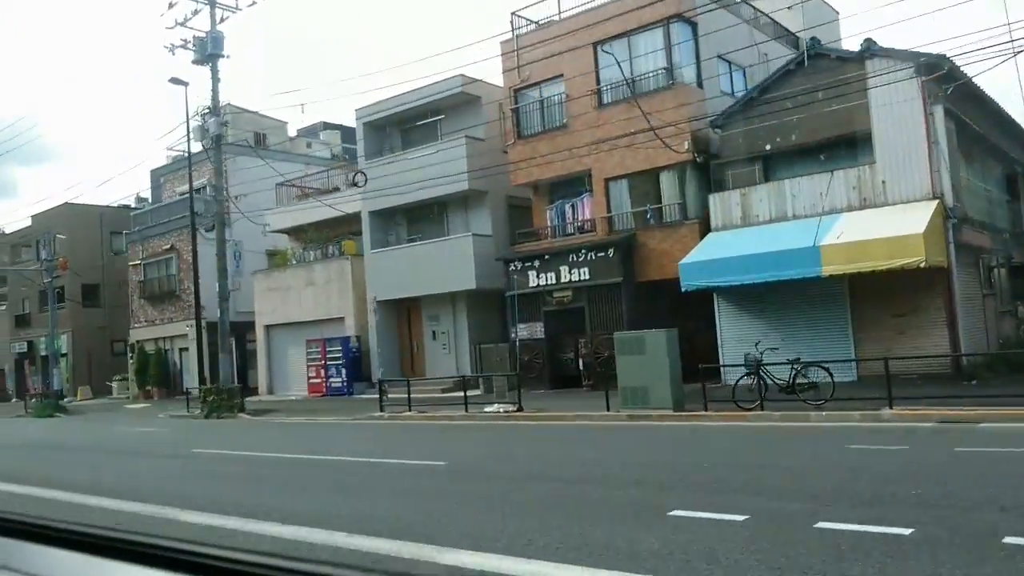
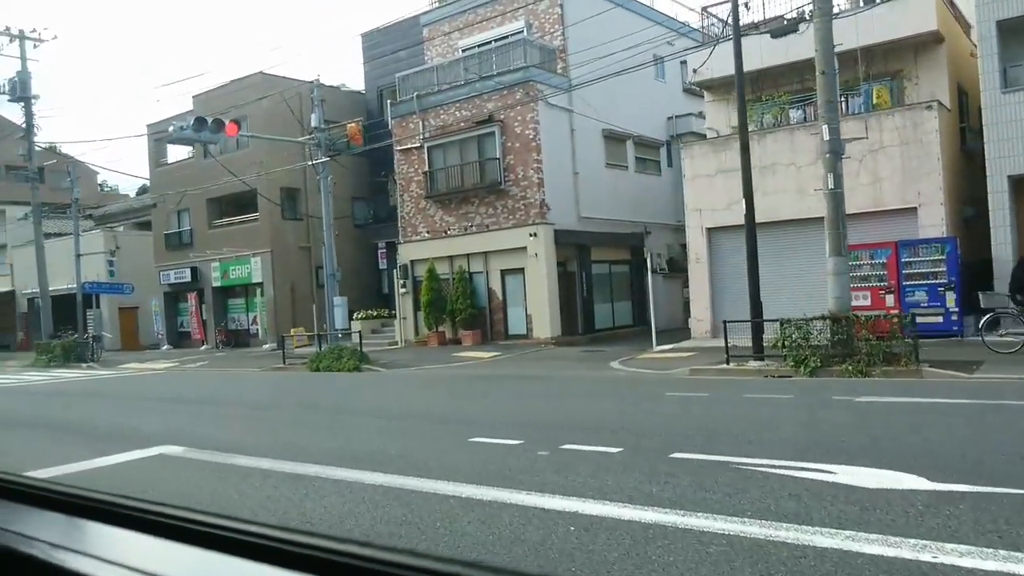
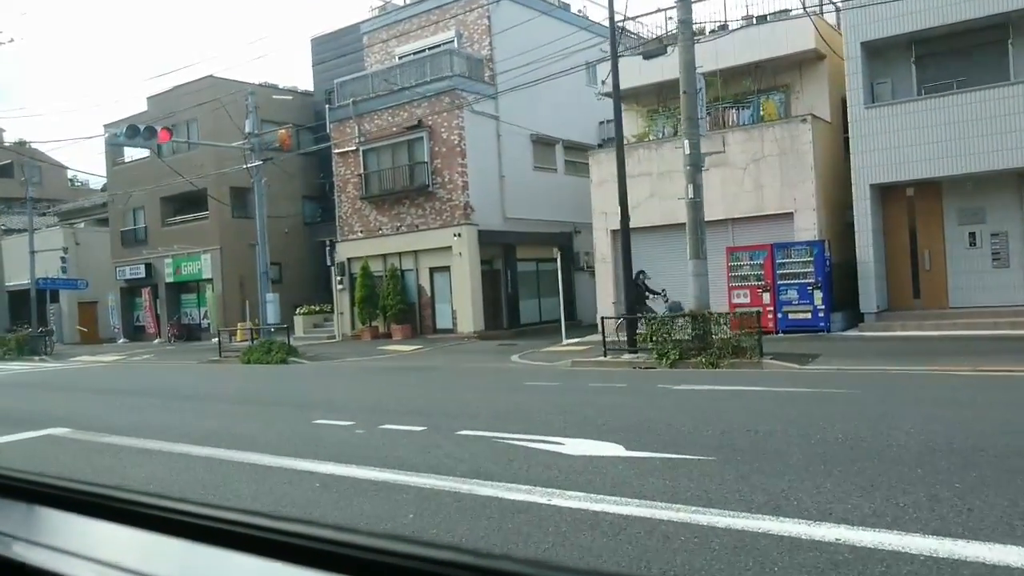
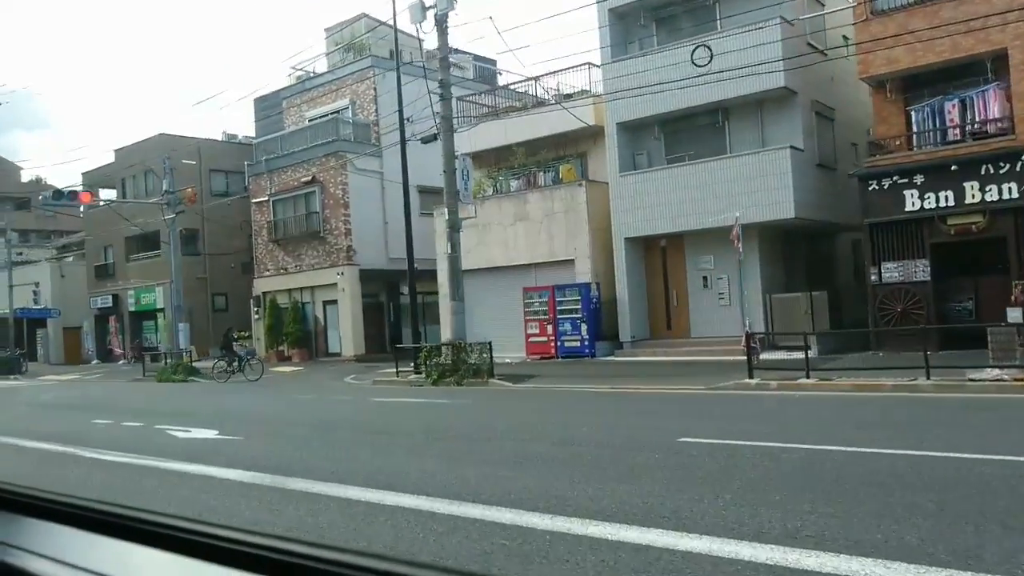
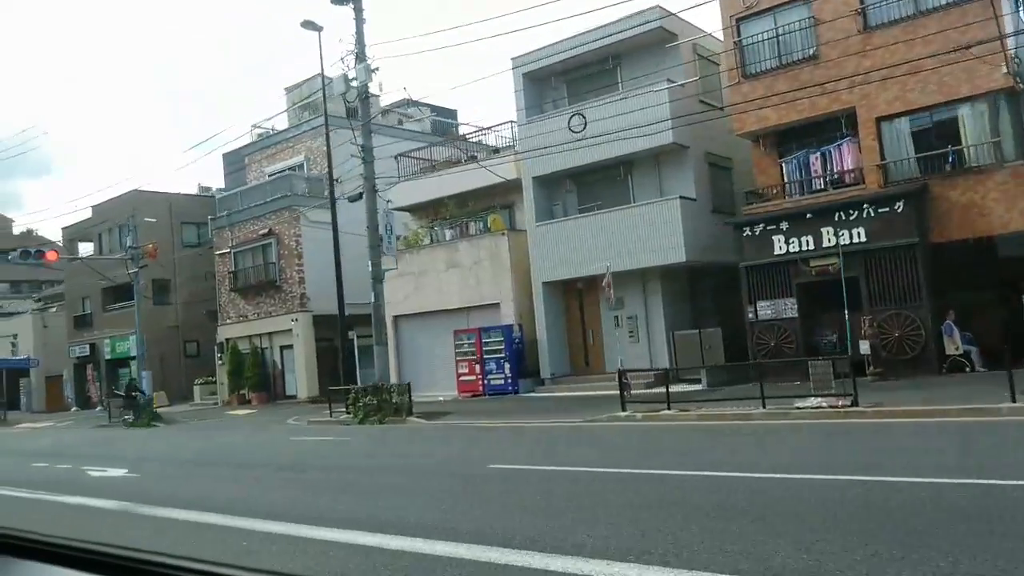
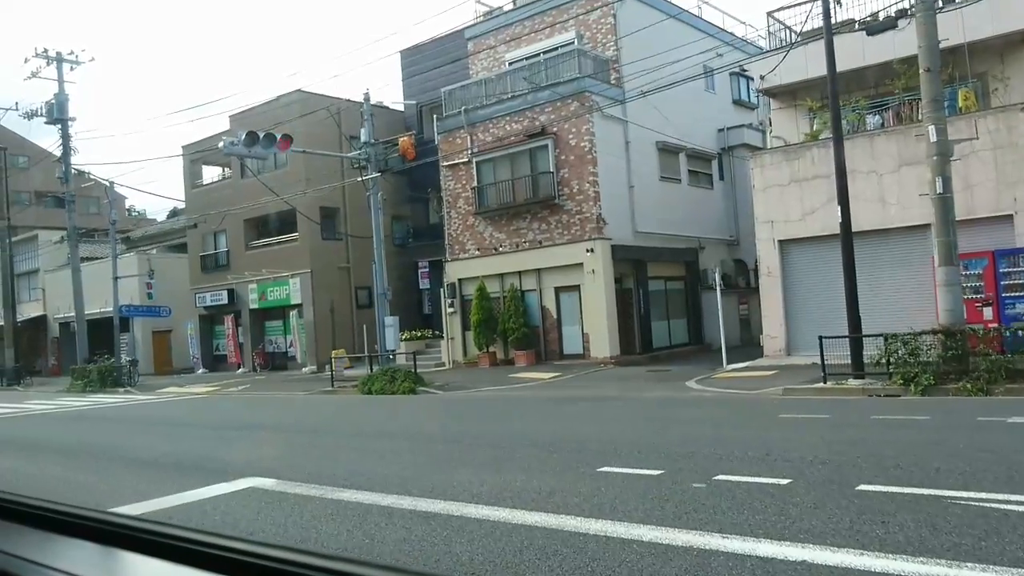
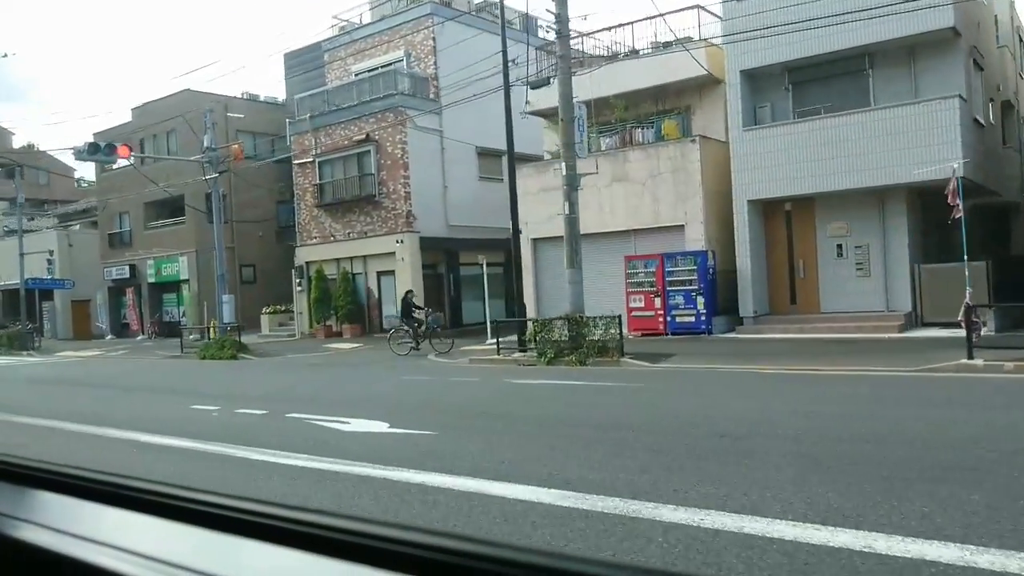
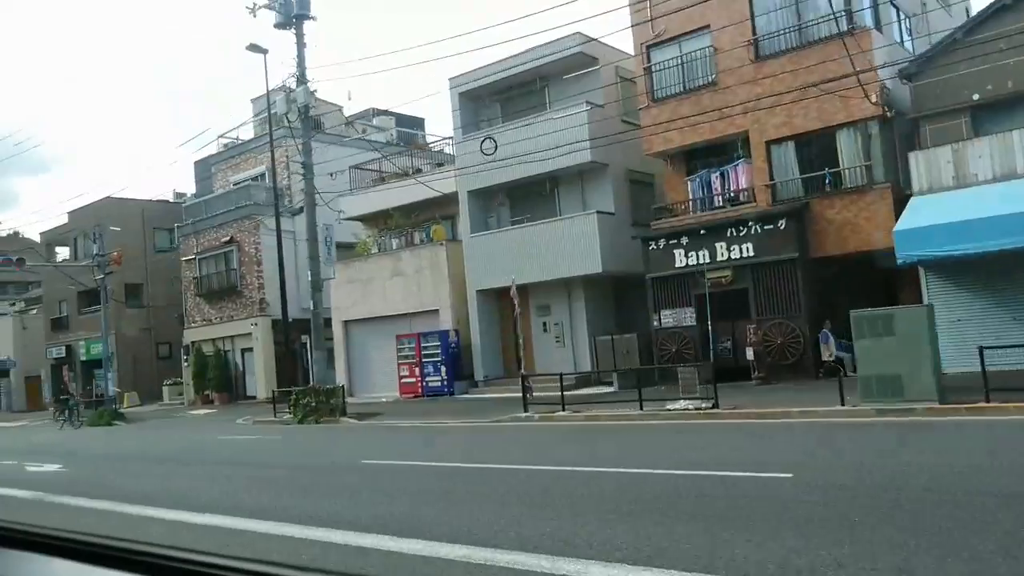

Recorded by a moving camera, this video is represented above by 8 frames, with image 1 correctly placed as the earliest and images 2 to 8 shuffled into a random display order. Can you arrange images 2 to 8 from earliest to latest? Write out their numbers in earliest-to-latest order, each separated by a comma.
8, 5, 4, 7, 3, 2, 6
